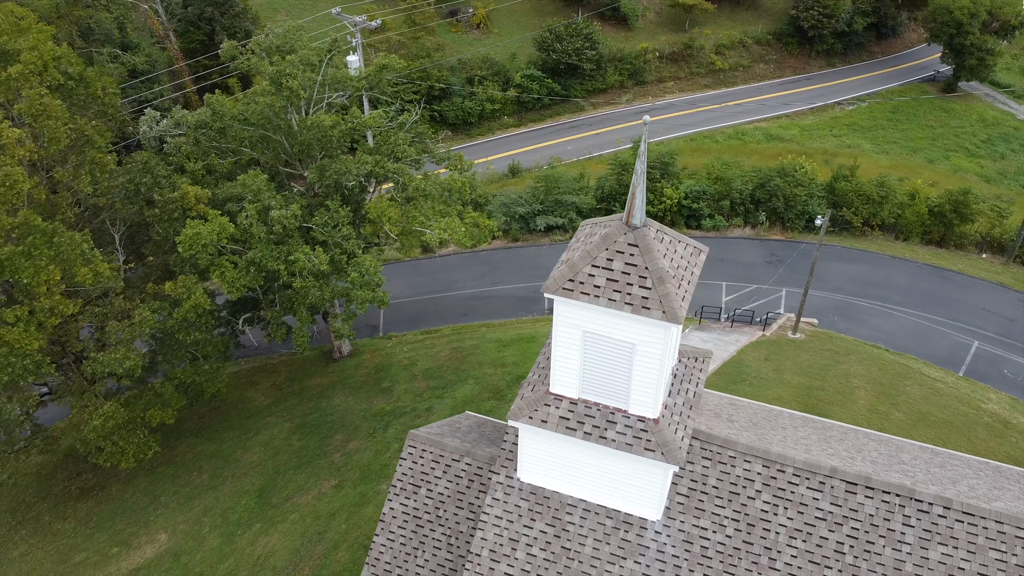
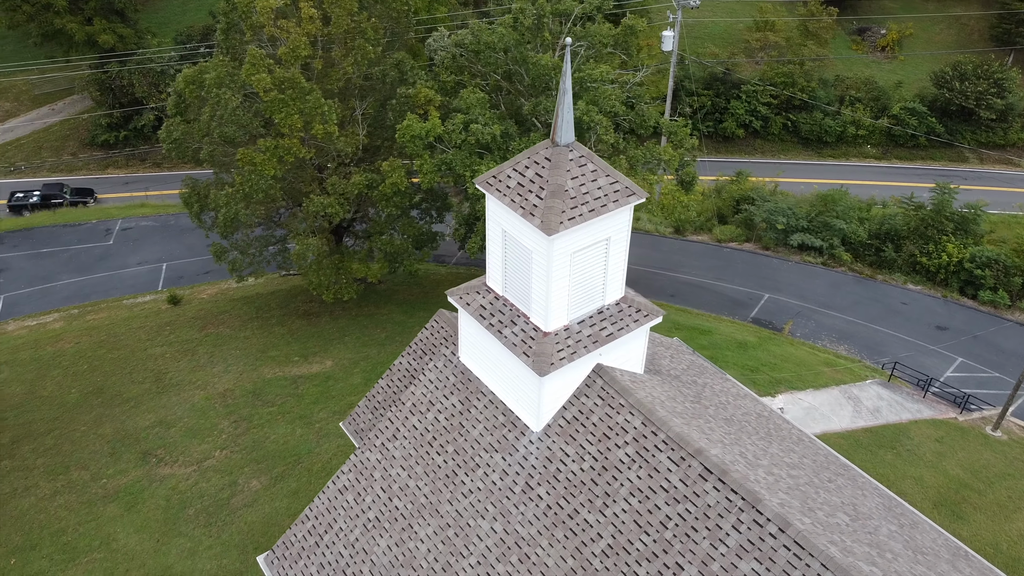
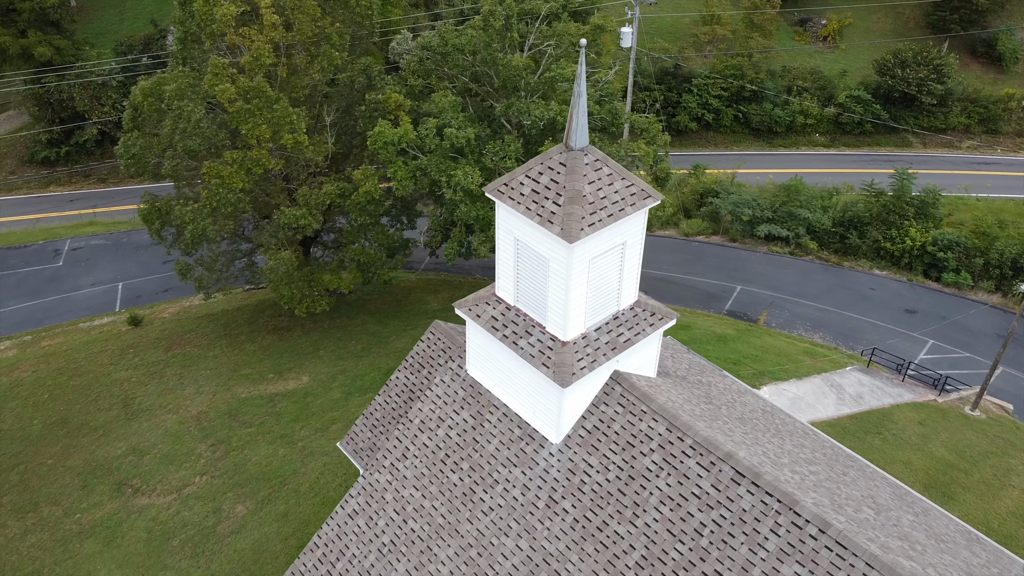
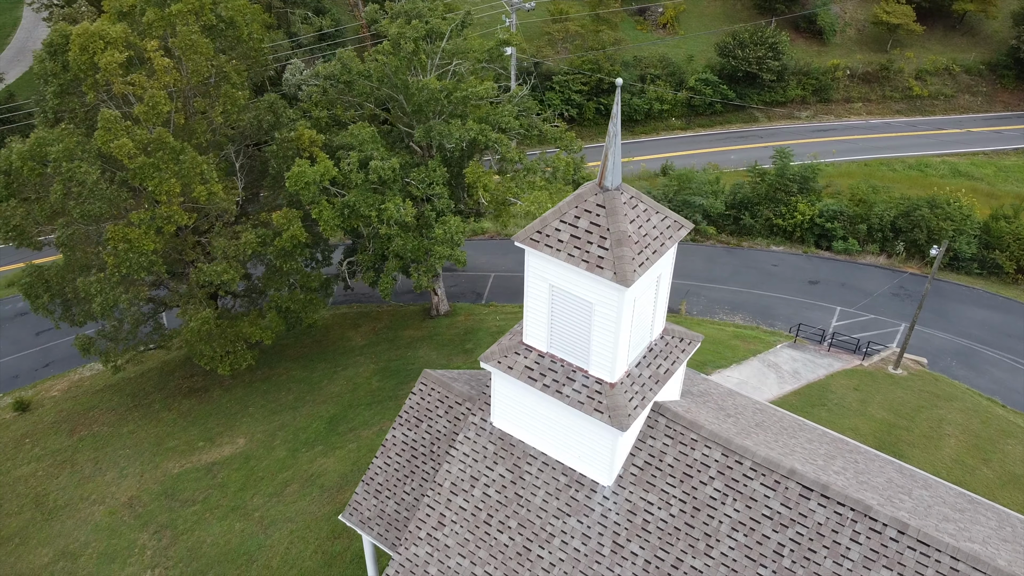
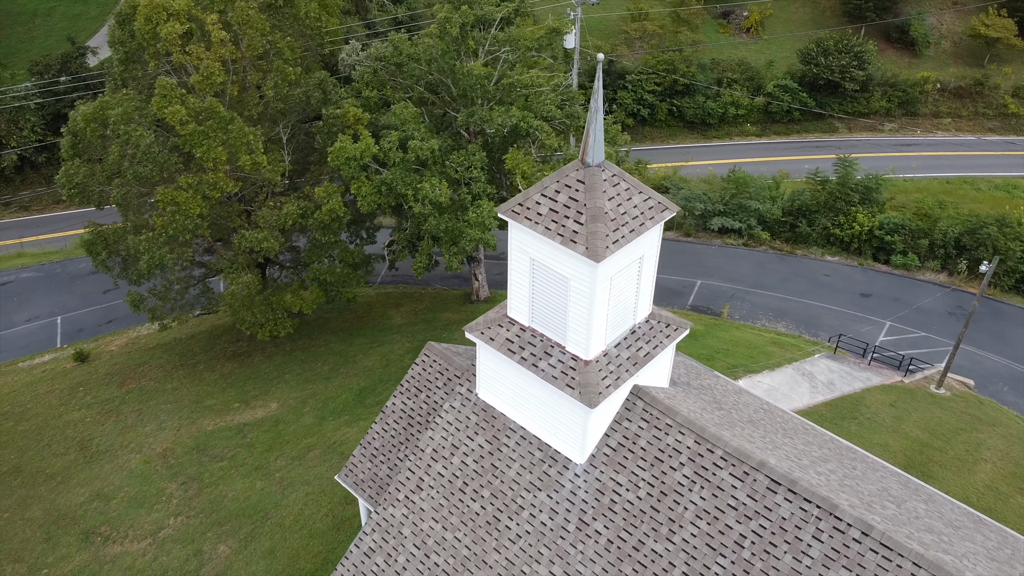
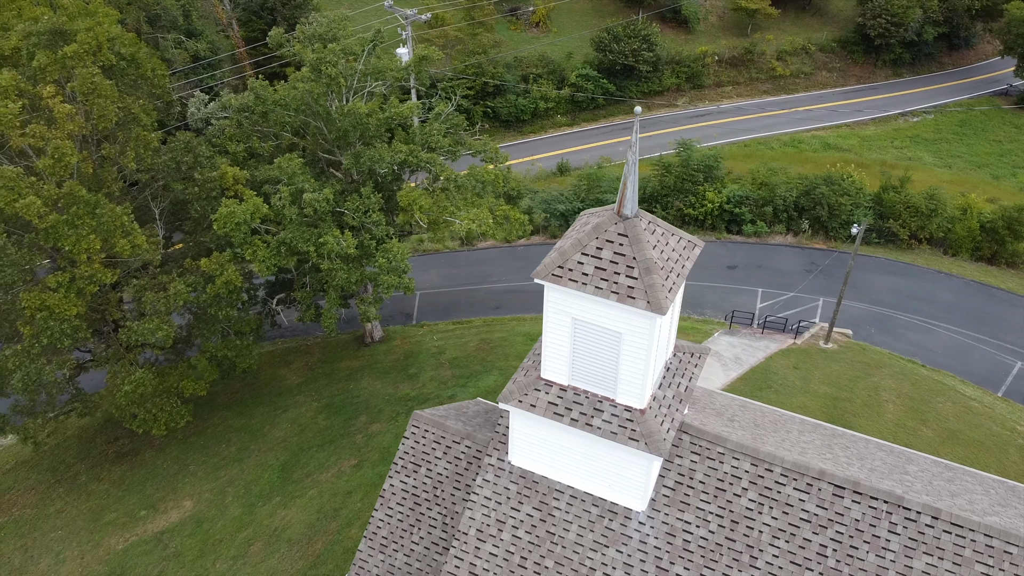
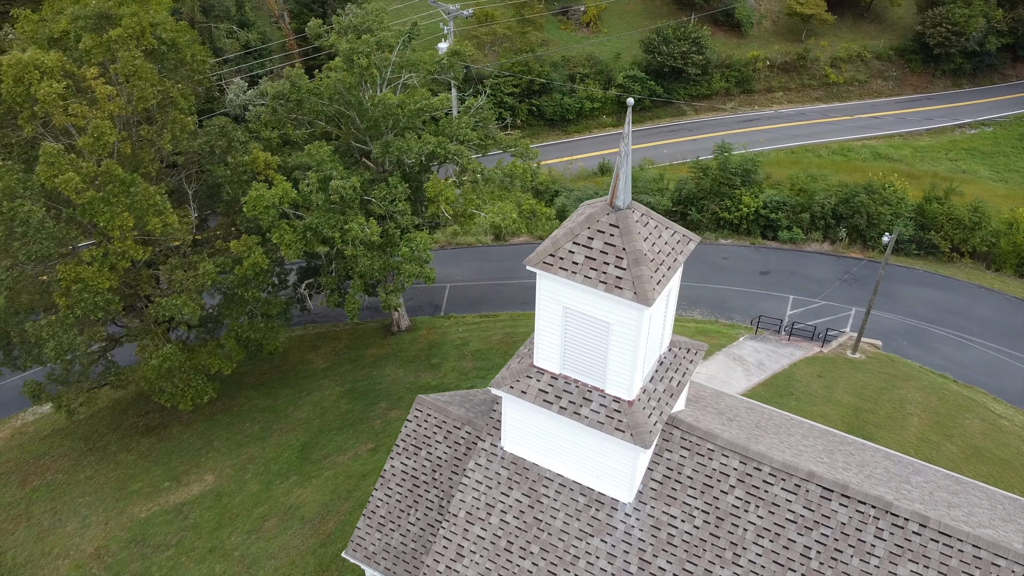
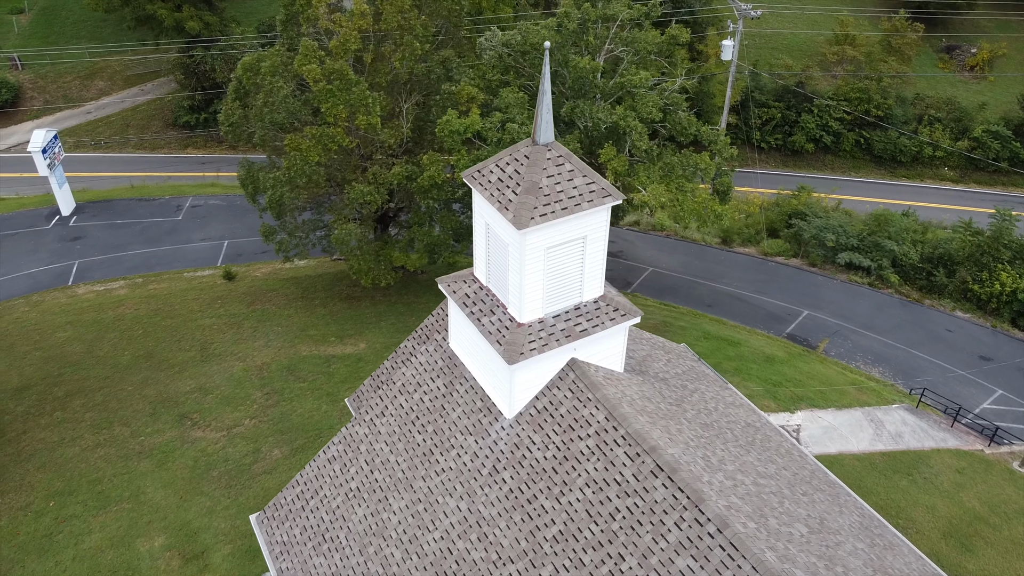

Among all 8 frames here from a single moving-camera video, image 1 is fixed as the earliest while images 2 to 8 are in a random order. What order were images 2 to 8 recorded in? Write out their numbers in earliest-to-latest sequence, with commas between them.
6, 7, 4, 5, 3, 2, 8
